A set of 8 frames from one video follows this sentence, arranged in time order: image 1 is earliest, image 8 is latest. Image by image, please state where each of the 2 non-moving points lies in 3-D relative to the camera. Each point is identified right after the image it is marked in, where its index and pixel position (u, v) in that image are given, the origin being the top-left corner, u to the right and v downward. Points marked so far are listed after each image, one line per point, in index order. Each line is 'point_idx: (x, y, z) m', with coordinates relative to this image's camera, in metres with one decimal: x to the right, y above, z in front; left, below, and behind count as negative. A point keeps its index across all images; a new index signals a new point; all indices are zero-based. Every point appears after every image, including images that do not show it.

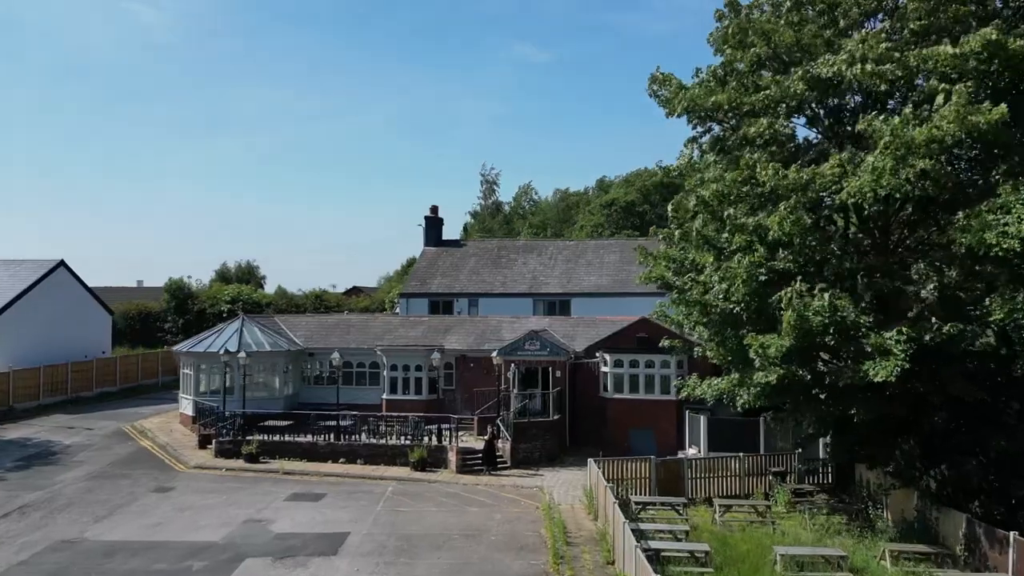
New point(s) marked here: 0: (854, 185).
0: (+7.0, +2.1, +17.9) m
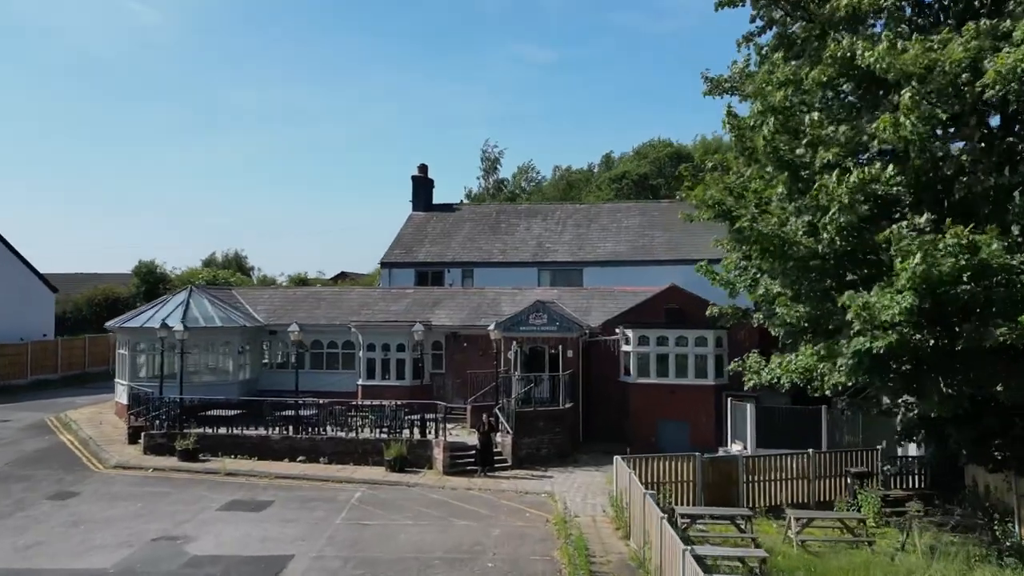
0: (+7.1, +3.3, +12.3) m
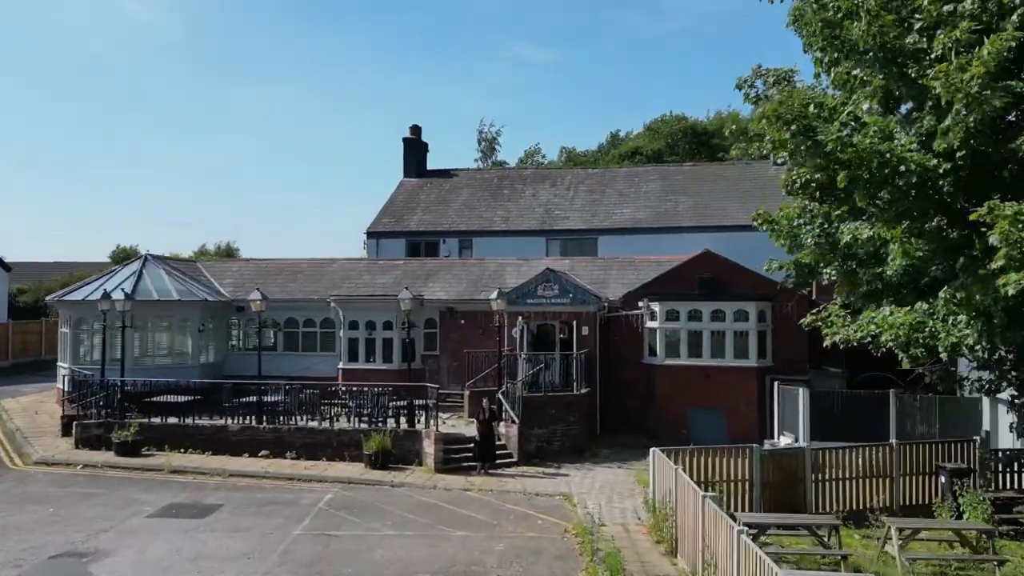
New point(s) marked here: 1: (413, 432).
0: (+7.2, +4.2, +8.5) m
1: (-2.1, -3.1, +18.2) m
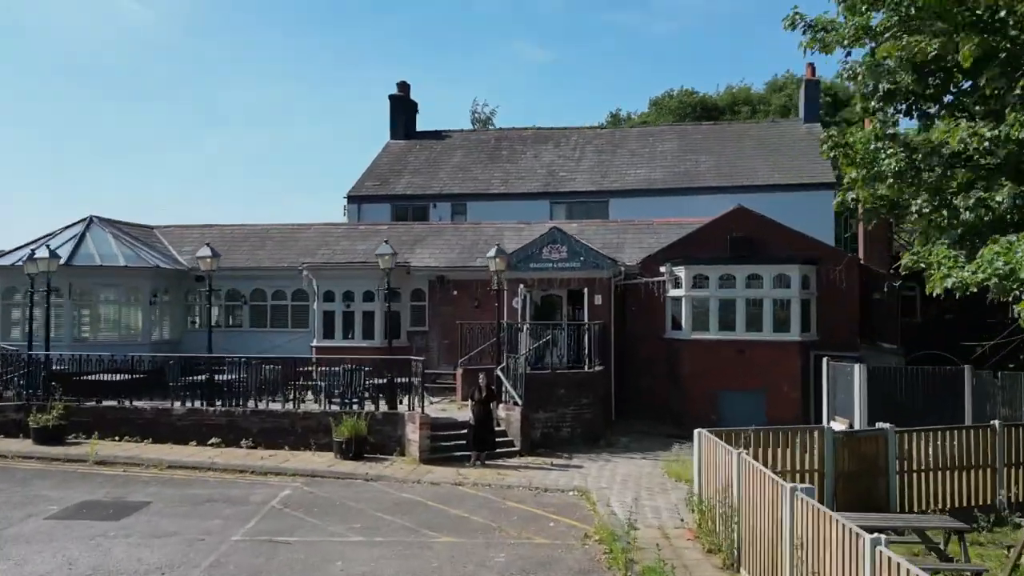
0: (+7.3, +5.0, +5.4) m
1: (-2.1, -2.2, +15.1) m
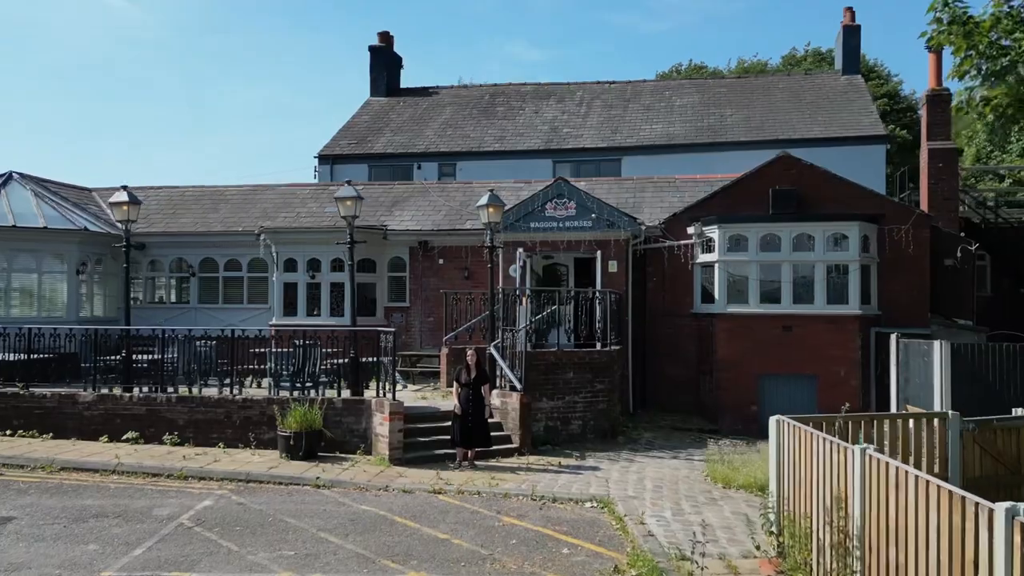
0: (+7.3, +5.6, +2.2) m
1: (-2.1, -1.6, +11.8) m
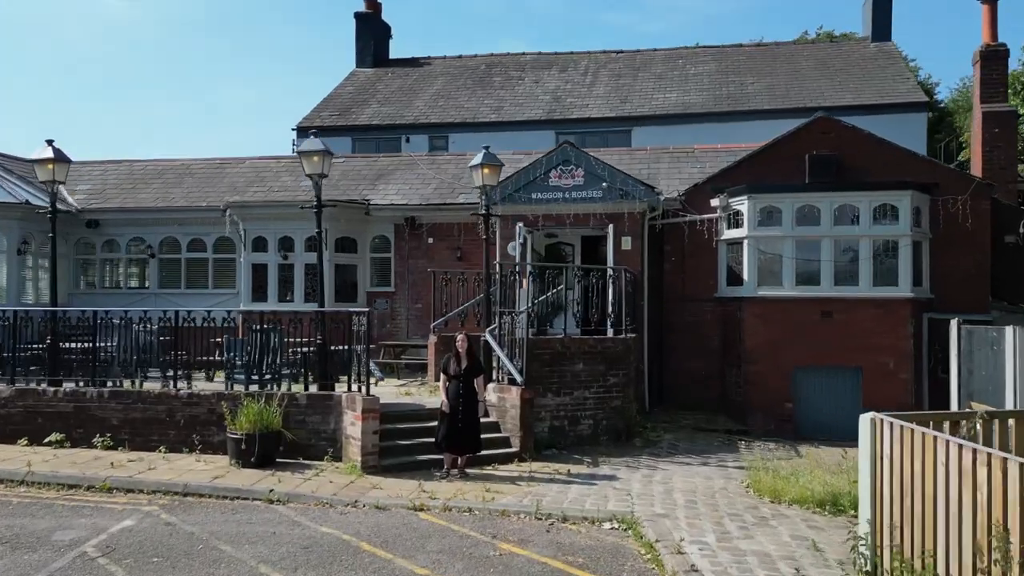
0: (+7.3, +5.9, +0.2) m
1: (-2.1, -1.3, +9.8) m
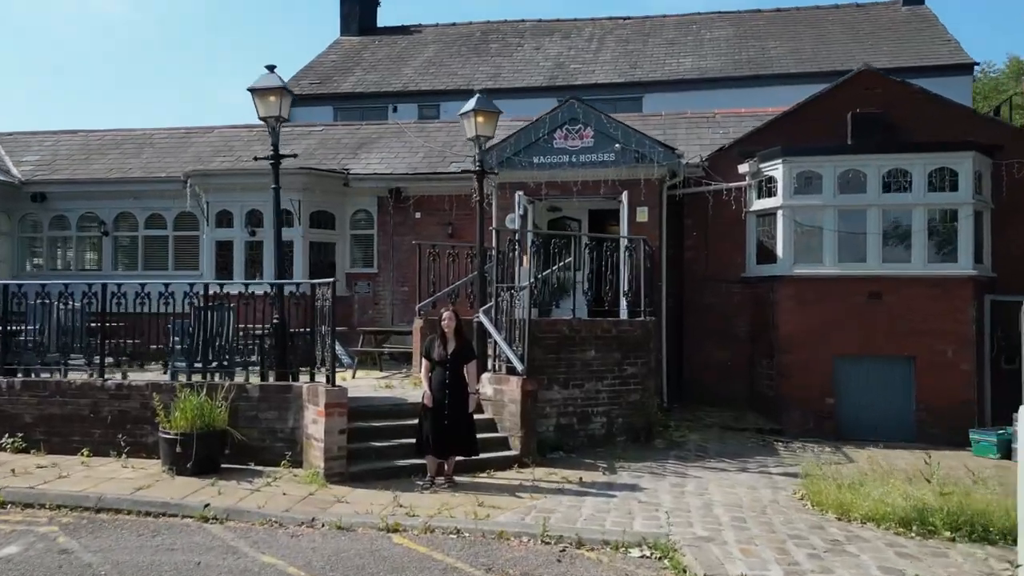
0: (+7.4, +6.2, -1.5) m
1: (-2.1, -1.0, +8.0) m
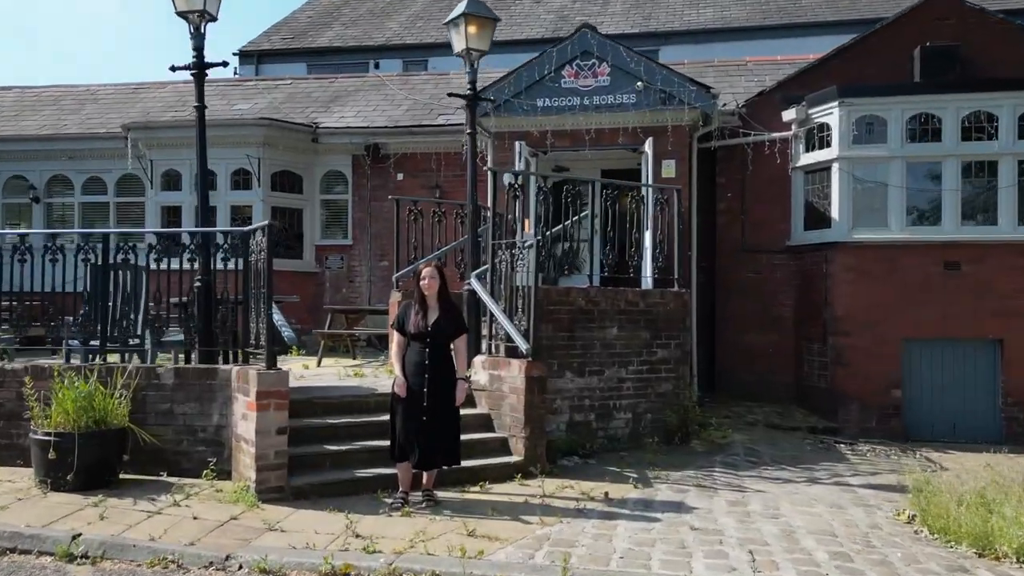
0: (+7.4, +6.6, -3.5) m
1: (-2.1, -0.6, +6.0) m
